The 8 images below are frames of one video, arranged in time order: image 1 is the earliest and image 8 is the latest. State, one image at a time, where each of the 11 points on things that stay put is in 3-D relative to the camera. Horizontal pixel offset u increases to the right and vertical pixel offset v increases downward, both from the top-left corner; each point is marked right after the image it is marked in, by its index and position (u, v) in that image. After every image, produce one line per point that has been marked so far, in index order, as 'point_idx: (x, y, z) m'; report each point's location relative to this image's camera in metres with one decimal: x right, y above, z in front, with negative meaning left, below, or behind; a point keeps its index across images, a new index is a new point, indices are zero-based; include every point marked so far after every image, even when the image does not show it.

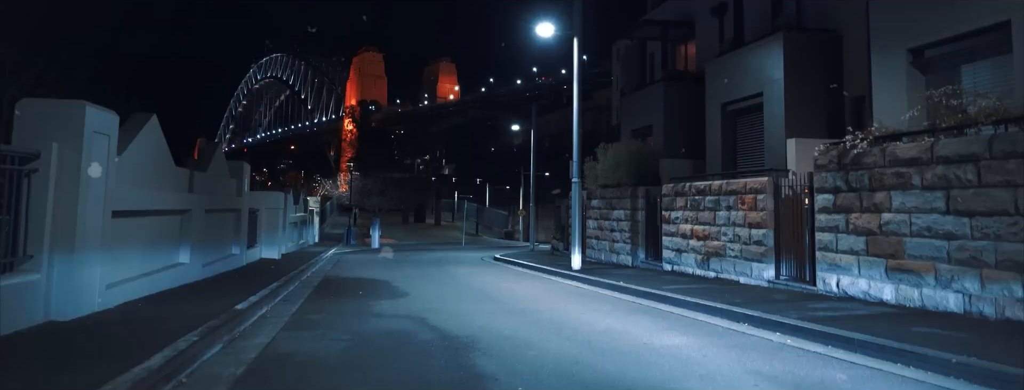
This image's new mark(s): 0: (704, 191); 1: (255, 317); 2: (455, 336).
0: (+4.4, +0.1, +17.1) m
1: (-4.0, -1.9, +11.5) m
2: (-0.7, -1.9, +9.8) m
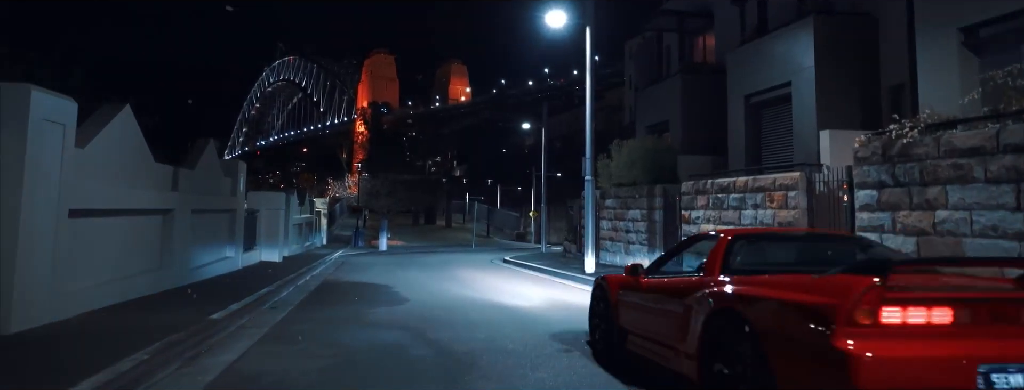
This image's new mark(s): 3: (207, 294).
0: (+4.6, +0.1, +15.8) m
1: (-3.9, -1.8, +10.3) m
2: (-0.7, -1.8, +8.6) m
3: (-5.8, -1.9, +14.2) m
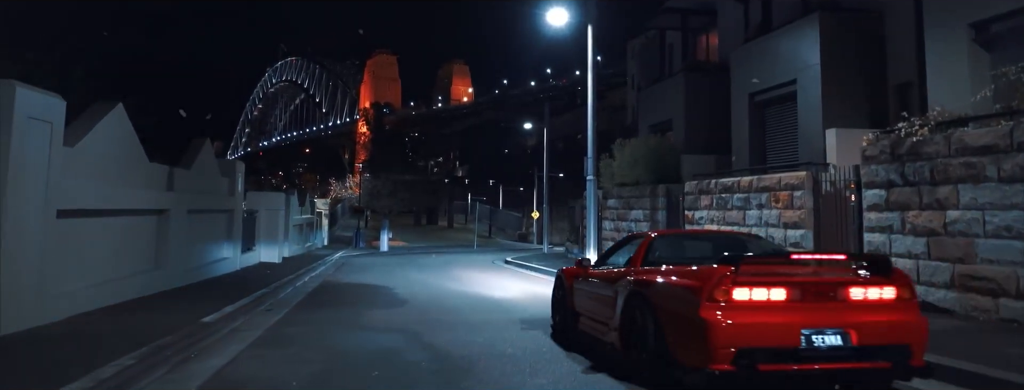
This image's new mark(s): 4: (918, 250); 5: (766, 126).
0: (+4.6, +0.1, +15.6) m
1: (-3.9, -1.8, +10.1) m
2: (-0.7, -1.8, +8.4) m
3: (-5.8, -1.9, +14.0) m
4: (+5.7, -0.8, +10.5) m
5: (+6.3, +1.7, +18.4) m
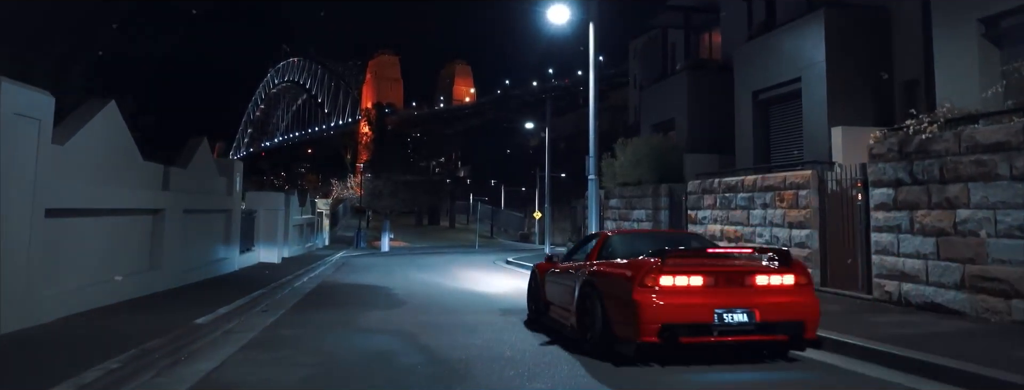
0: (+4.6, +0.2, +15.3) m
1: (-3.9, -1.8, +9.8) m
2: (-0.7, -1.8, +8.1) m
3: (-5.8, -1.9, +13.8) m
4: (+5.7, -0.8, +10.2) m
5: (+6.3, +1.7, +18.2) m
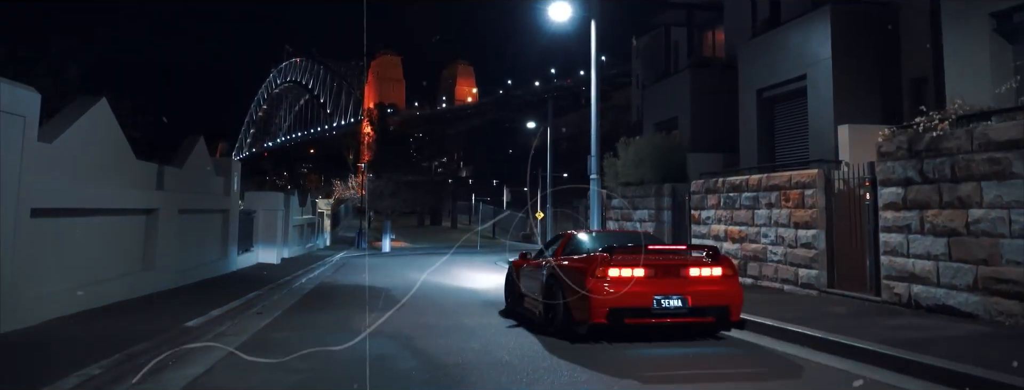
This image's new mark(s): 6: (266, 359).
0: (+4.6, +0.2, +15.1) m
1: (-3.9, -1.8, +9.6) m
2: (-0.7, -1.8, +7.9) m
3: (-5.8, -1.9, +13.5) m
4: (+5.7, -0.7, +9.9) m
5: (+6.3, +1.7, +17.9) m
6: (-2.6, -1.8, +8.0) m
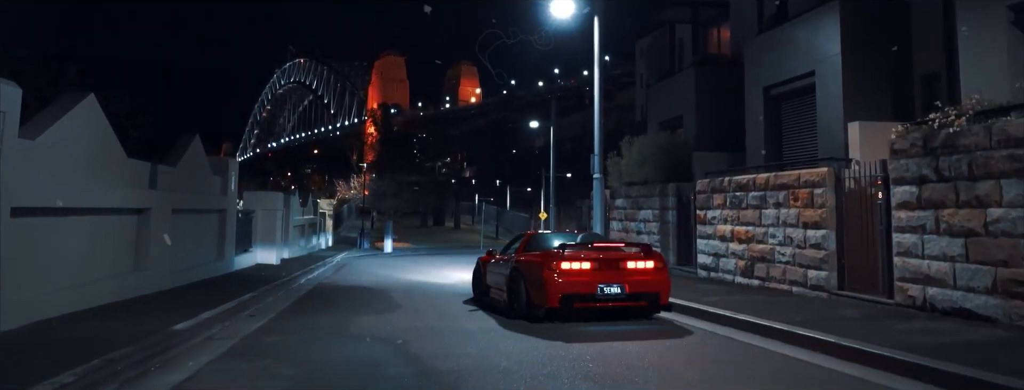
0: (+4.6, +0.2, +14.7) m
1: (-3.9, -1.8, +9.3) m
2: (-0.7, -1.7, +7.5) m
3: (-5.8, -1.8, +13.2) m
4: (+5.7, -0.7, +9.5) m
5: (+6.3, +1.7, +17.5) m
6: (-2.7, -1.7, +7.7) m
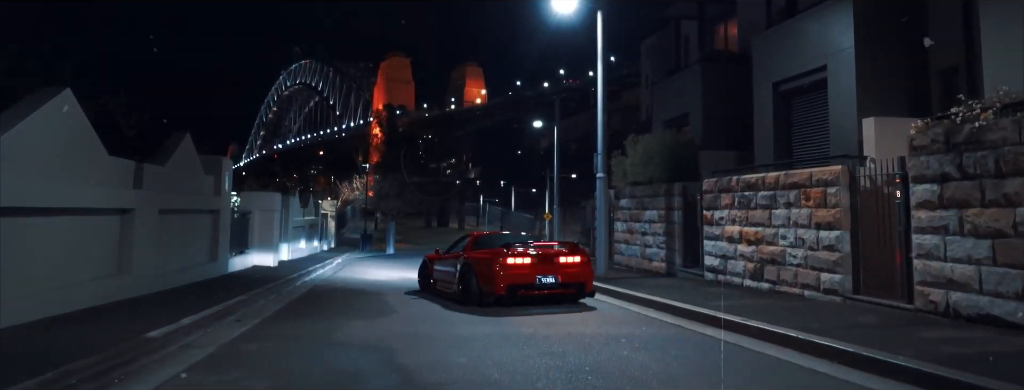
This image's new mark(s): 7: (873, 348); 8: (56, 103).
0: (+4.6, +0.2, +14.1) m
1: (-4.0, -1.8, +8.7) m
2: (-0.8, -1.7, +7.0) m
3: (-5.8, -1.8, +12.7) m
4: (+5.6, -0.7, +8.9) m
5: (+6.3, +1.7, +16.9) m
6: (-2.7, -1.7, +7.1) m
7: (+3.9, -1.6, +8.0) m
8: (-6.7, +1.4, +11.1) m
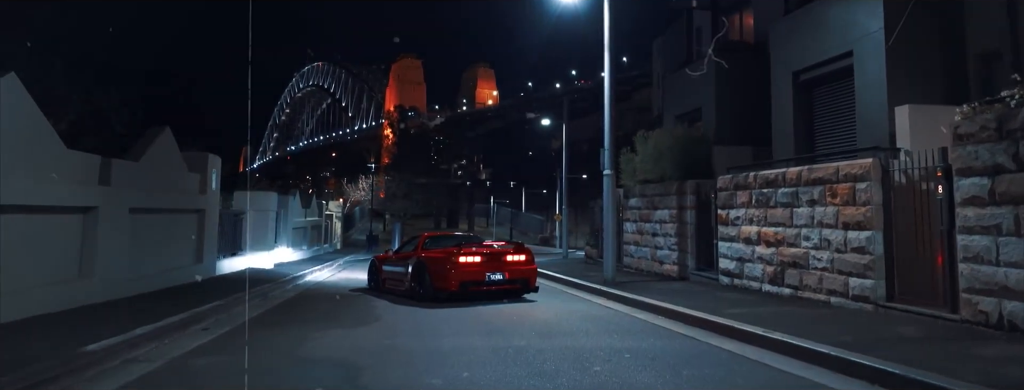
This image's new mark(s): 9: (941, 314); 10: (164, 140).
0: (+4.5, +0.2, +12.9) m
1: (-4.1, -1.7, +7.6) m
2: (-1.0, -1.7, +5.9) m
3: (-5.9, -1.8, +11.7) m
4: (+5.5, -0.6, +7.7) m
5: (+6.3, +1.8, +15.7) m
6: (-2.9, -1.7, +6.0) m
7: (+3.8, -1.6, +6.9) m
8: (-6.8, +1.4, +10.0) m
9: (+5.3, -1.5, +9.2) m
10: (-7.1, +1.1, +15.3) m
